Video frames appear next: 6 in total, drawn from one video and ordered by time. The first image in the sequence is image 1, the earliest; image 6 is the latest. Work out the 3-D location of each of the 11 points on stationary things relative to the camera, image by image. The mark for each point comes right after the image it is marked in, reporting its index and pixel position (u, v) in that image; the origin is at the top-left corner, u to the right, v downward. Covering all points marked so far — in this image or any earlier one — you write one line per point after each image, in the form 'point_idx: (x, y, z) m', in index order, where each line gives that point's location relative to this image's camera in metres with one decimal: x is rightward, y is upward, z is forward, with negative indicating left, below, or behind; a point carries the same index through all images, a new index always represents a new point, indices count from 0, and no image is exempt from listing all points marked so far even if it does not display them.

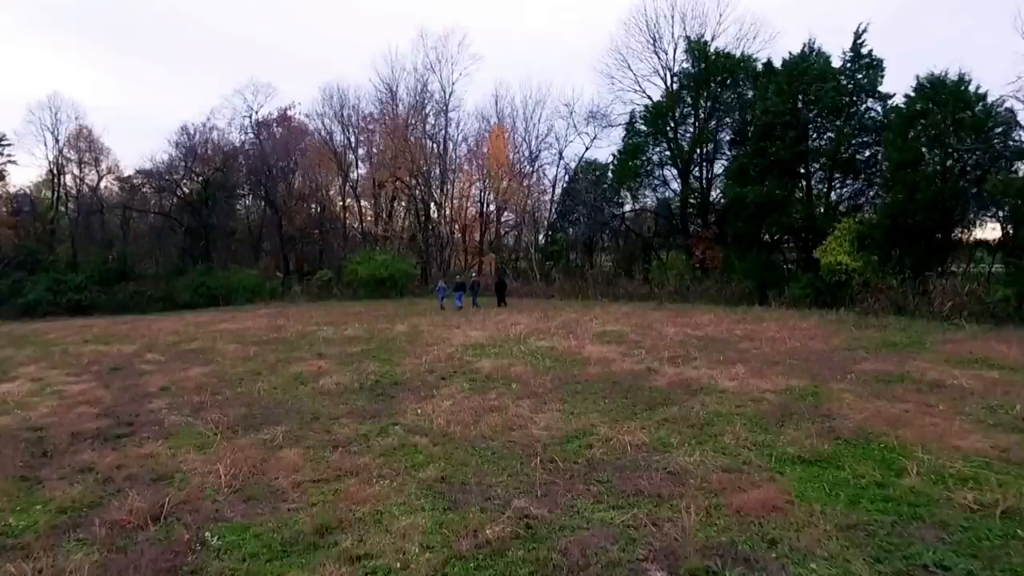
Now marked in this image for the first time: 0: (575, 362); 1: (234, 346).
0: (+1.2, -1.5, +13.8) m
1: (-7.7, -1.6, +19.4) m
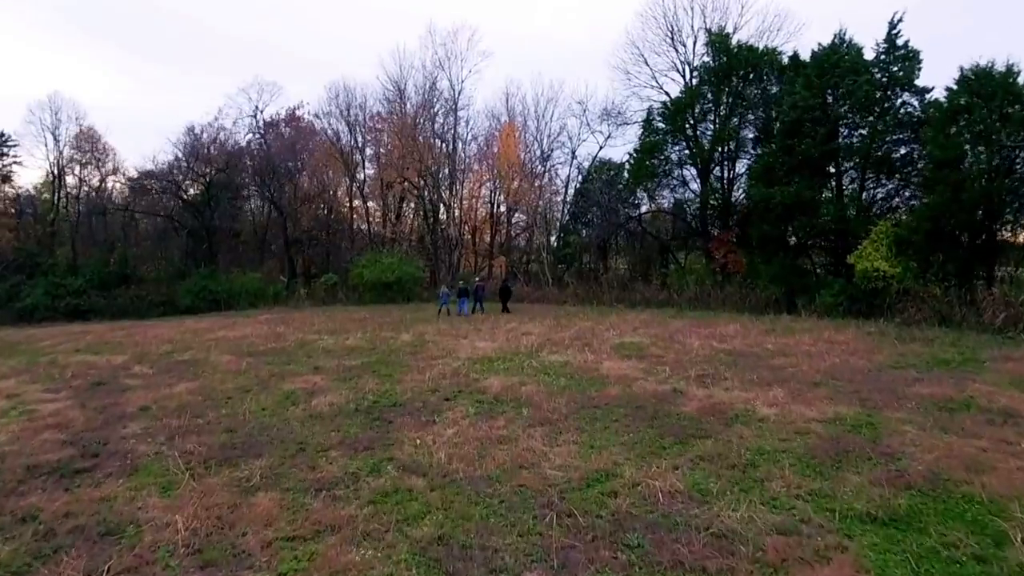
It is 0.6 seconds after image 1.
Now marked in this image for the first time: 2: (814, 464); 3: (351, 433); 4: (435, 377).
0: (+1.4, -1.7, +12.5) m
1: (-7.4, -1.8, +18.3) m
2: (+3.3, -1.9, +7.7) m
3: (-2.4, -2.1, +10.3) m
4: (-1.5, -1.8, +14.0) m
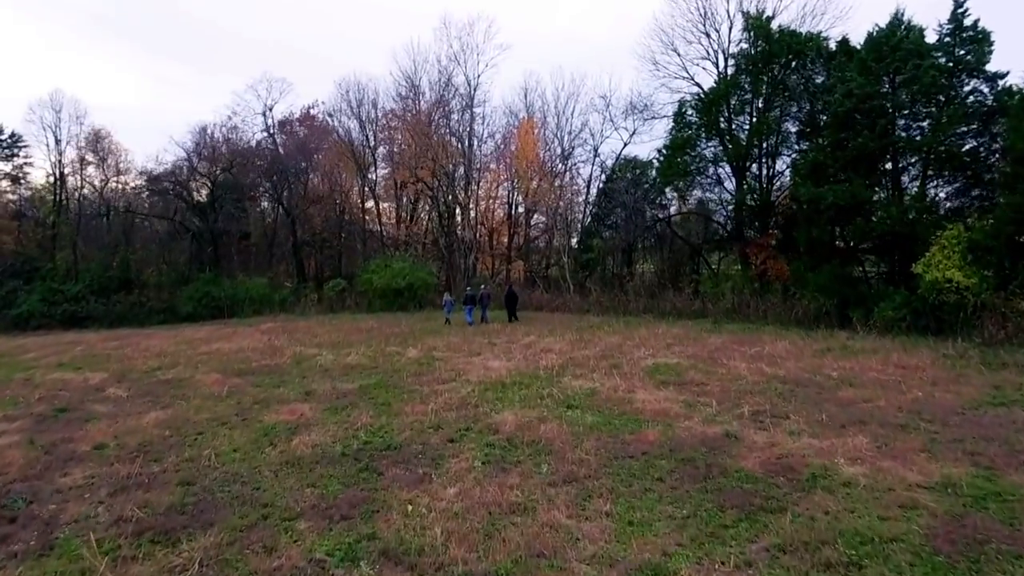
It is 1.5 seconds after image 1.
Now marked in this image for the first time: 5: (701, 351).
0: (+1.7, -2.0, +10.4) m
1: (-7.0, -2.1, +16.5) m
2: (+3.4, -2.2, +5.6) m
3: (-2.2, -2.4, +8.4) m
4: (-1.2, -2.1, +12.0) m
5: (+4.3, -1.4, +15.9) m
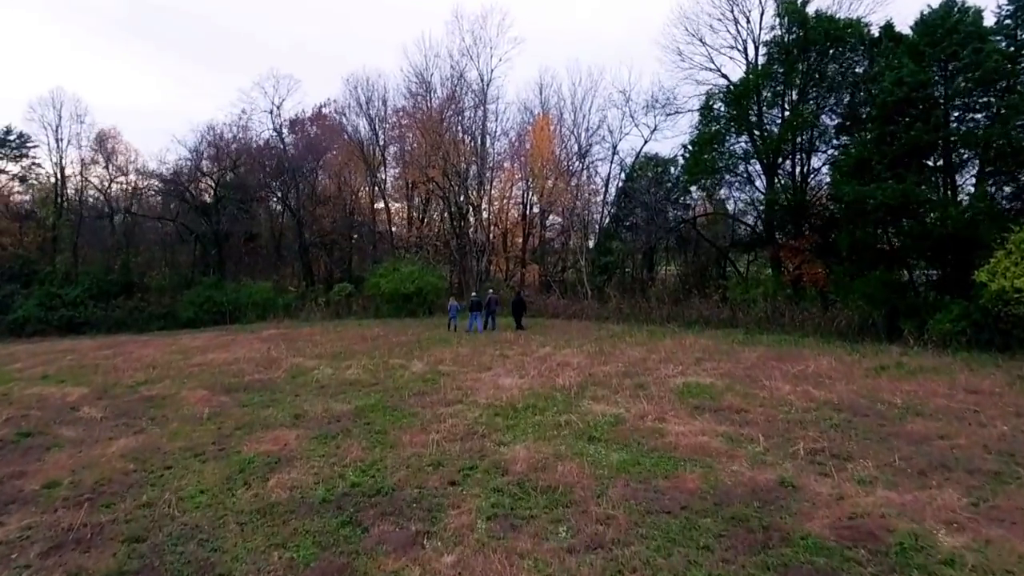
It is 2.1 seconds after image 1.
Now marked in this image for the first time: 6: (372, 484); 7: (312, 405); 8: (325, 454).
0: (+1.8, -2.2, +8.9) m
1: (-6.7, -2.3, +15.1) m
2: (+3.5, -2.4, +4.0) m
3: (-2.1, -2.6, +6.9) m
4: (-1.1, -2.3, +10.5) m
5: (+4.5, -1.6, +14.3) m
6: (-1.7, -2.4, +8.8) m
7: (-3.9, -2.3, +13.6) m
8: (-2.7, -2.4, +10.2) m
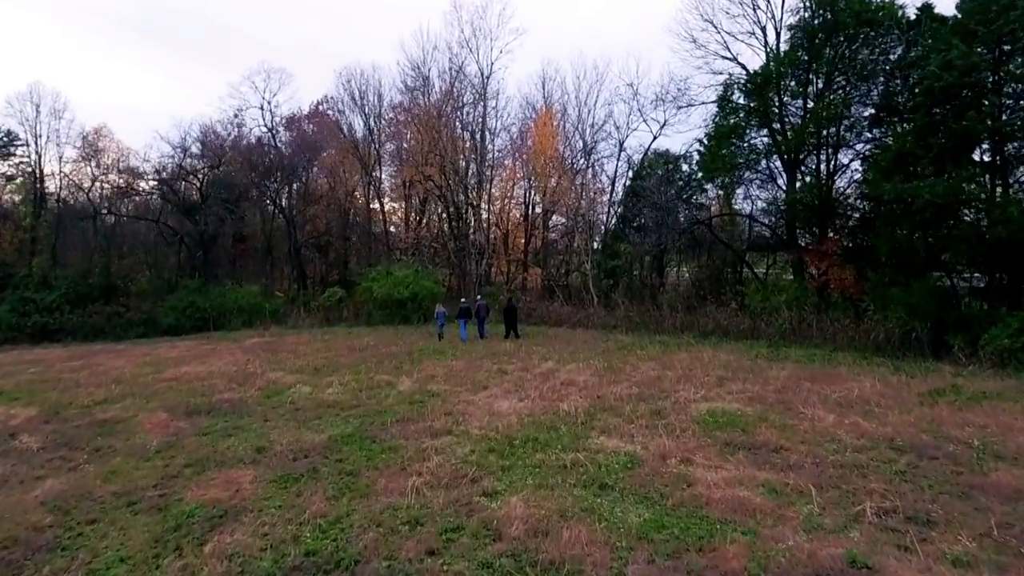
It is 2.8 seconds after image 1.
0: (+1.8, -2.4, +7.1) m
1: (-6.7, -2.5, +13.4) m
2: (+3.4, -2.6, +2.2) m
3: (-2.1, -2.8, +5.1) m
4: (-1.1, -2.5, +8.8) m
5: (+4.5, -1.8, +12.5) m
6: (-1.8, -2.6, +7.1) m
7: (-3.9, -2.5, +11.9) m
8: (-2.8, -2.6, +8.5) m
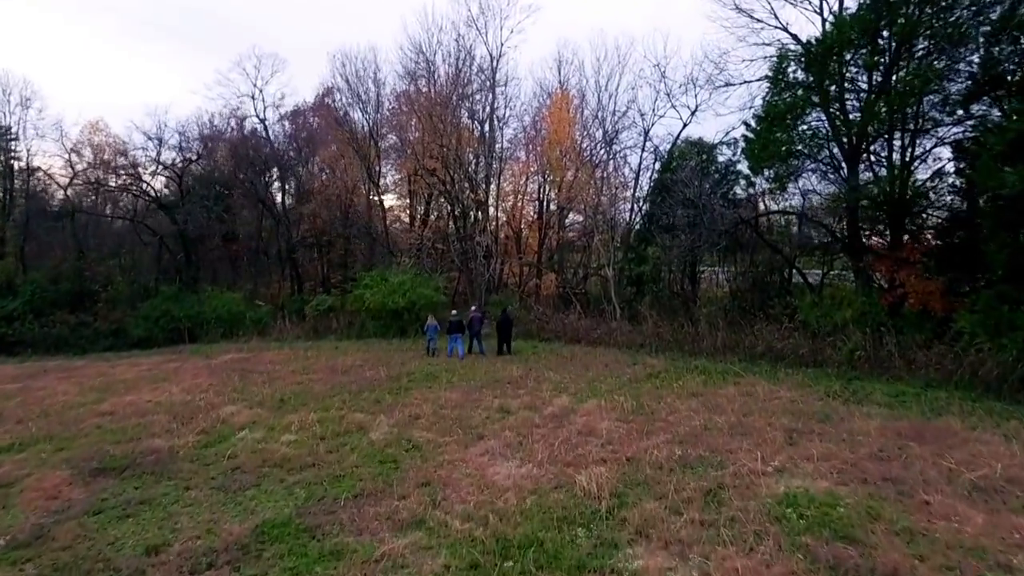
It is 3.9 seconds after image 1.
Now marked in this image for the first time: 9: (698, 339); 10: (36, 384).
0: (+1.6, -2.7, +3.8) m
1: (-6.7, -2.8, +10.3) m
2: (+3.1, -3.0, -1.1) m
3: (-2.3, -3.2, +1.9) m
4: (-1.2, -2.8, +5.5) m
5: (+4.5, -2.2, +9.1) m
6: (-2.0, -3.0, +3.9) m
7: (-3.9, -2.8, +8.7) m
8: (-2.9, -3.0, +5.3) m
9: (+4.5, -1.2, +17.3) m
10: (-12.7, -2.6, +18.9) m
